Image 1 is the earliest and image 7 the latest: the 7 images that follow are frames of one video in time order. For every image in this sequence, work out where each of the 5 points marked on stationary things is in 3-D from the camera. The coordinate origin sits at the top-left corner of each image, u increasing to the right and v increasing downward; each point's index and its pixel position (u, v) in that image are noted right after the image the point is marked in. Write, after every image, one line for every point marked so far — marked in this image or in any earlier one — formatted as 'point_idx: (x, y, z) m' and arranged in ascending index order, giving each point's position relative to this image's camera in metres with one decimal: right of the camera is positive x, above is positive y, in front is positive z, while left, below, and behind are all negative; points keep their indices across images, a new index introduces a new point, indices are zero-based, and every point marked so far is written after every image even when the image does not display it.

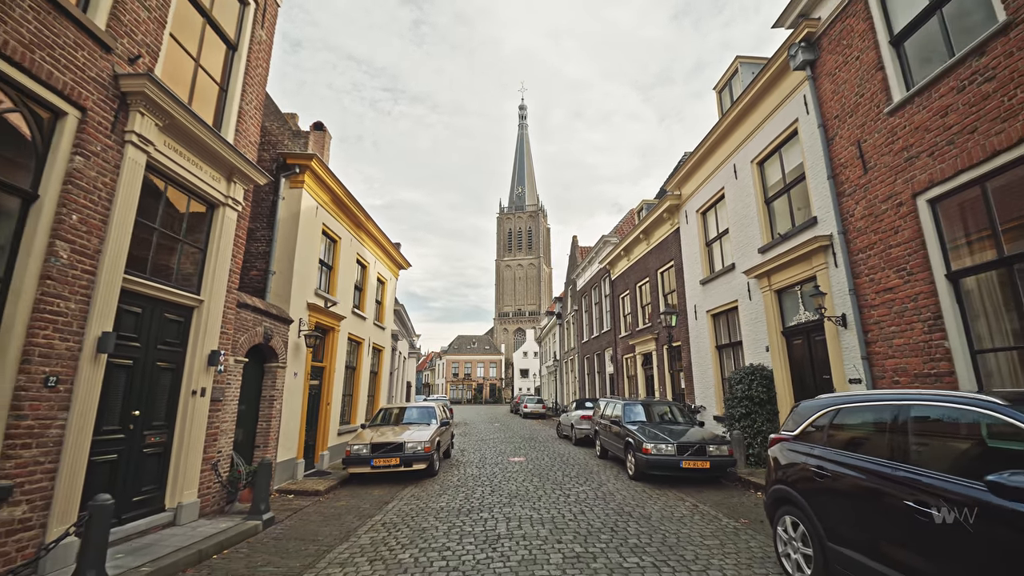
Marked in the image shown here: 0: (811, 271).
0: (+7.4, +0.4, +7.5) m
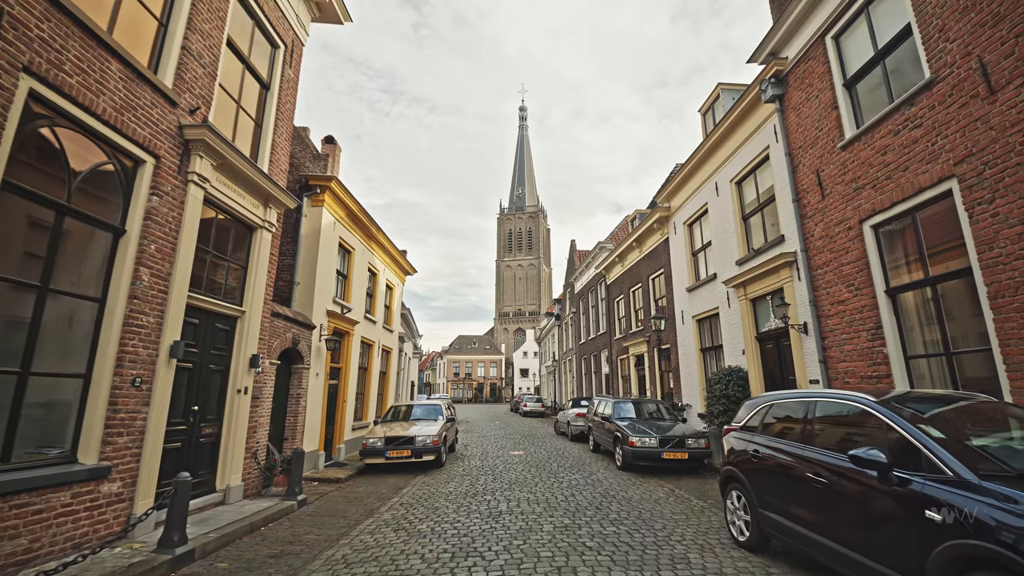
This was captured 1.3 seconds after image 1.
0: (+7.4, +0.2, +8.3) m
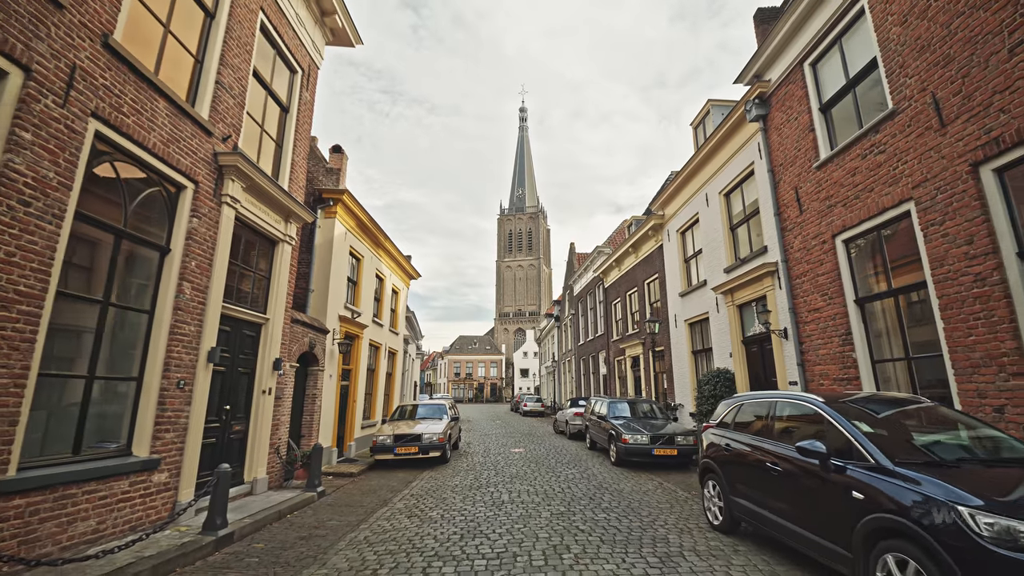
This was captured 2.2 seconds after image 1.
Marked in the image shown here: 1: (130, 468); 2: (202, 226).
0: (+7.4, -0.1, +8.9) m
1: (-5.9, -2.8, +4.7) m
2: (-5.8, +1.2, +5.7) m
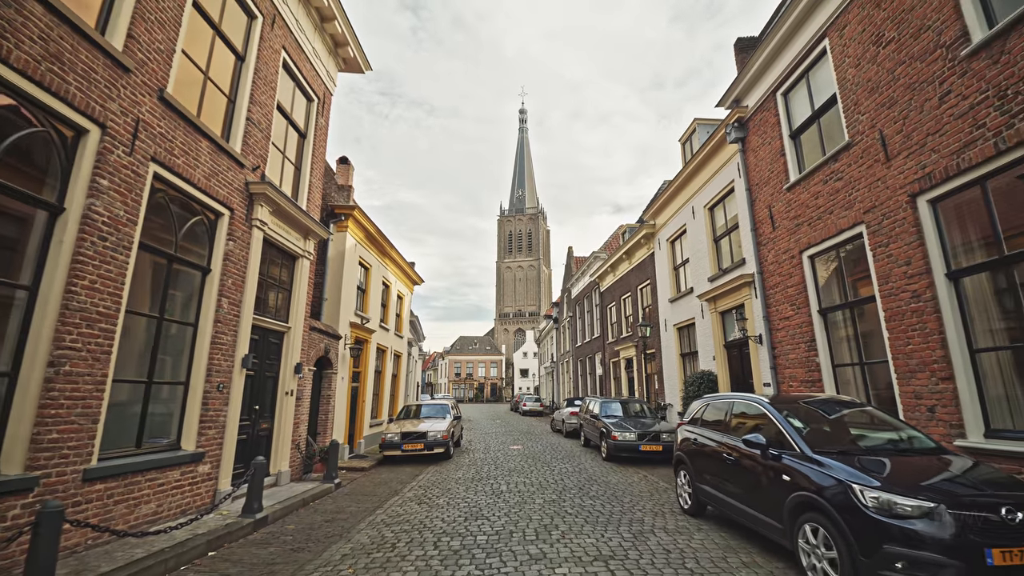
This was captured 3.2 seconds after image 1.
0: (+7.3, -0.3, +9.7) m
1: (-5.9, -3.1, +5.4) m
2: (-5.9, +0.9, +6.5) m
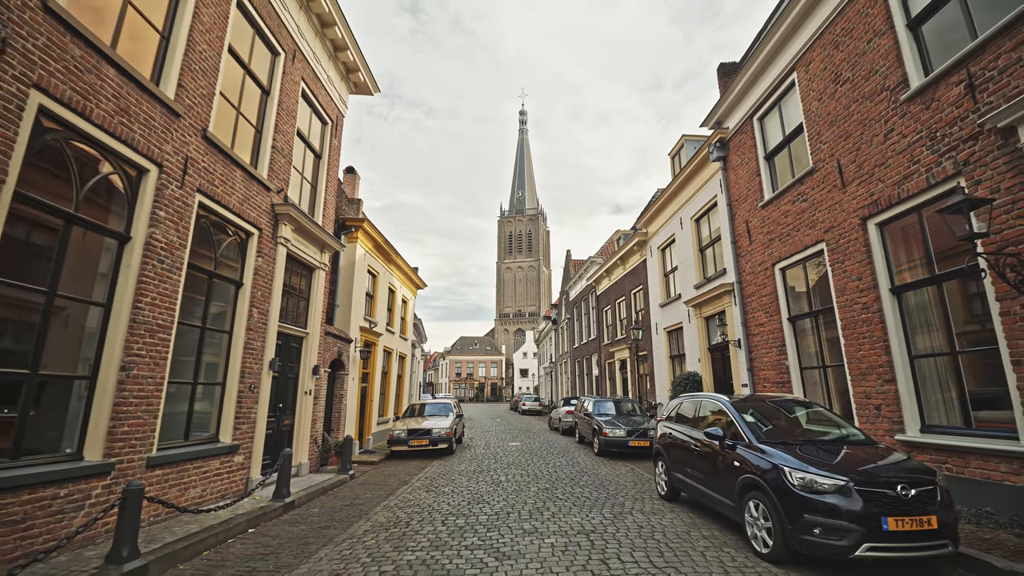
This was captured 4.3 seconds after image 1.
0: (+7.3, -0.6, +10.4) m
1: (-6.0, -3.3, +6.2) m
2: (-5.9, +0.6, +7.2) m
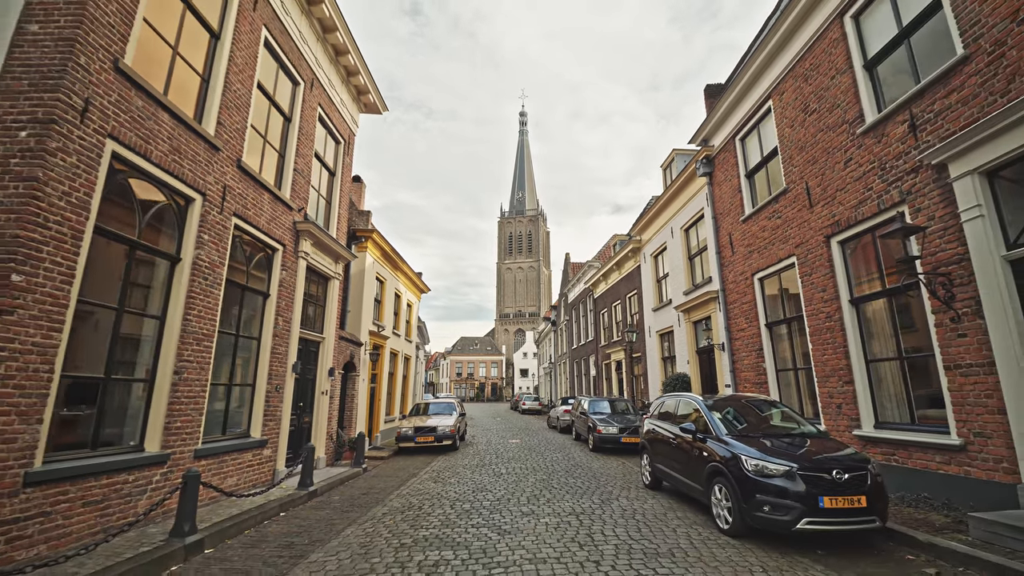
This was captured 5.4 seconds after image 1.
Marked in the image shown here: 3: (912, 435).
0: (+7.3, -0.9, +11.2) m
1: (-6.0, -3.6, +7.0) m
2: (-5.9, +0.3, +8.0) m
3: (+7.8, -2.9, +5.9) m
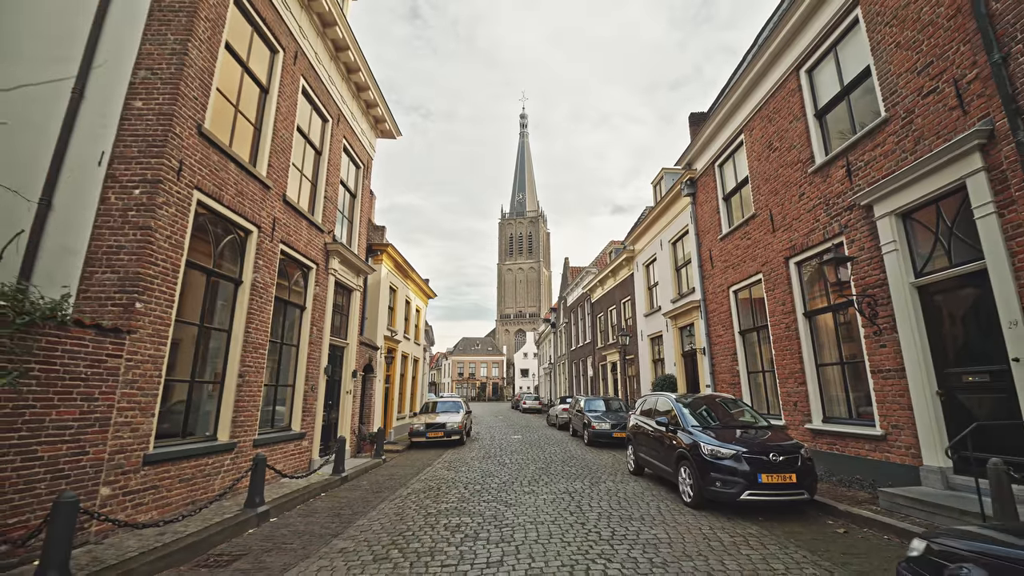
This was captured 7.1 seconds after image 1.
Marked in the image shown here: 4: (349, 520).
0: (+7.4, -1.3, +12.4) m
1: (-5.9, -4.0, +8.2) m
2: (-5.8, -0.1, +9.2) m
3: (+7.9, -3.3, +7.1) m
4: (-3.2, -4.6, +6.0) m
